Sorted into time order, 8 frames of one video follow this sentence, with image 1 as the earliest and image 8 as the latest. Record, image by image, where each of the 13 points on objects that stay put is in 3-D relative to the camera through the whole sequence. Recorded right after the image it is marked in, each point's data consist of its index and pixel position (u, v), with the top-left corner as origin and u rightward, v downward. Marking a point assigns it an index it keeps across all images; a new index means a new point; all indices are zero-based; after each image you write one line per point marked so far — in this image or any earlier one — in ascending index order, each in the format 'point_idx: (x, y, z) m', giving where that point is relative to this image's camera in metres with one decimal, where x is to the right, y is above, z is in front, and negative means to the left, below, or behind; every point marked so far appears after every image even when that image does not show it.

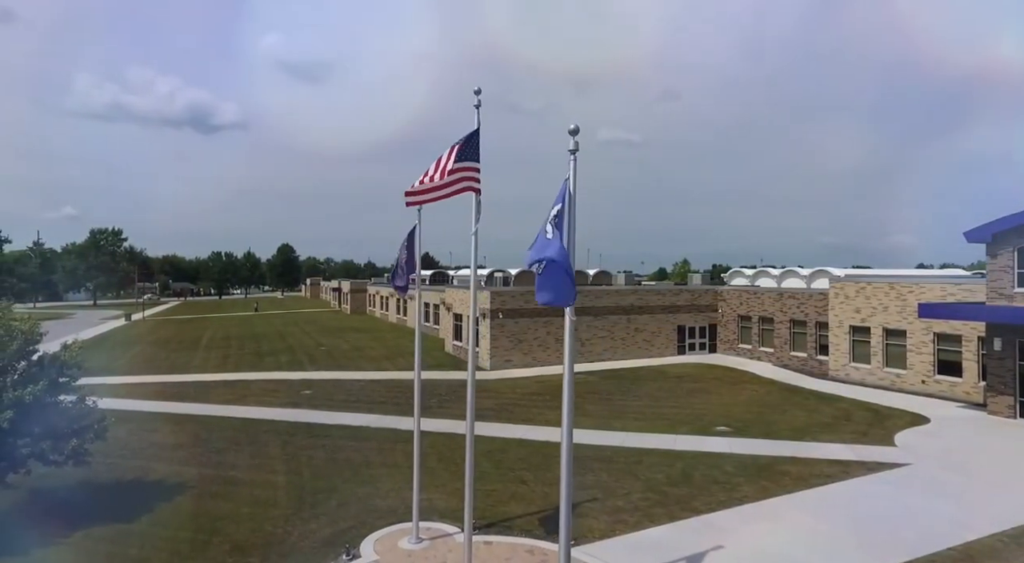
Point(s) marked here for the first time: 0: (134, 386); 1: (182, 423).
0: (-11.6, -3.2, +20.1) m
1: (-8.7, -3.7, +17.4) m
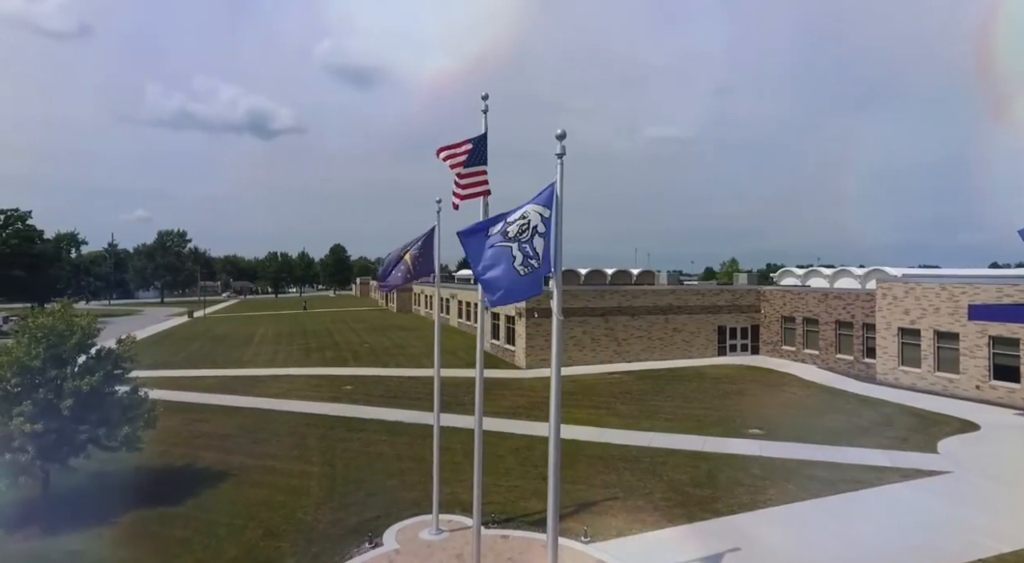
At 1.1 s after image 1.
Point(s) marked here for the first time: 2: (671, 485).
0: (-10.6, -3.2, +21.4) m
1: (-7.9, -3.7, +18.4) m
2: (+3.4, -4.4, +14.1) m
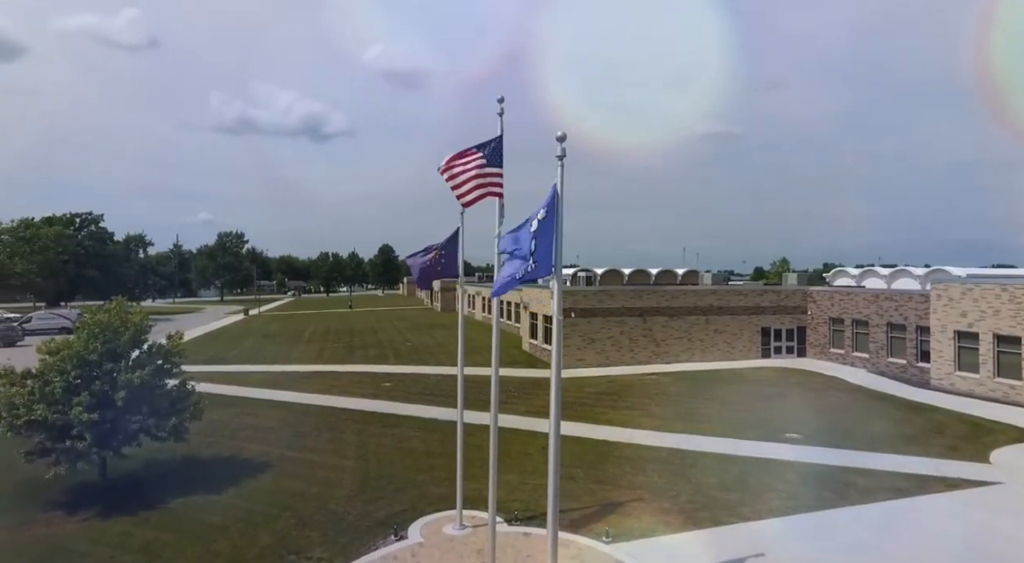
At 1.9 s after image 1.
0: (-9.3, -3.2, +22.4) m
1: (-6.9, -3.7, +19.2) m
2: (+4.0, -4.4, +14.0) m
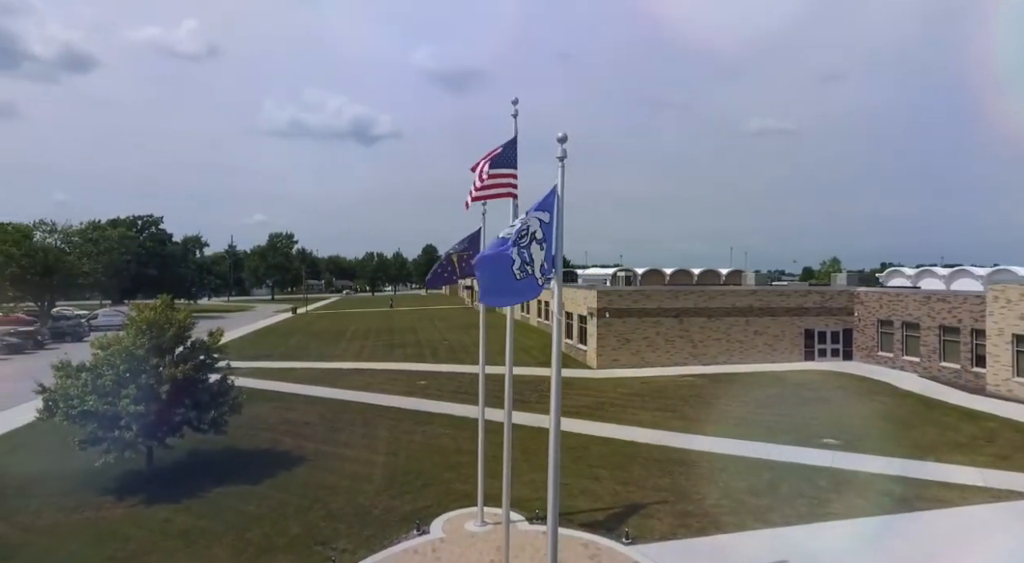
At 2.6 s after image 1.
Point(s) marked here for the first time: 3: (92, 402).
0: (-8.1, -3.2, +23.2) m
1: (-6.0, -3.7, +19.8) m
2: (+4.5, -4.4, +13.7) m
3: (-8.9, -2.6, +13.9) m
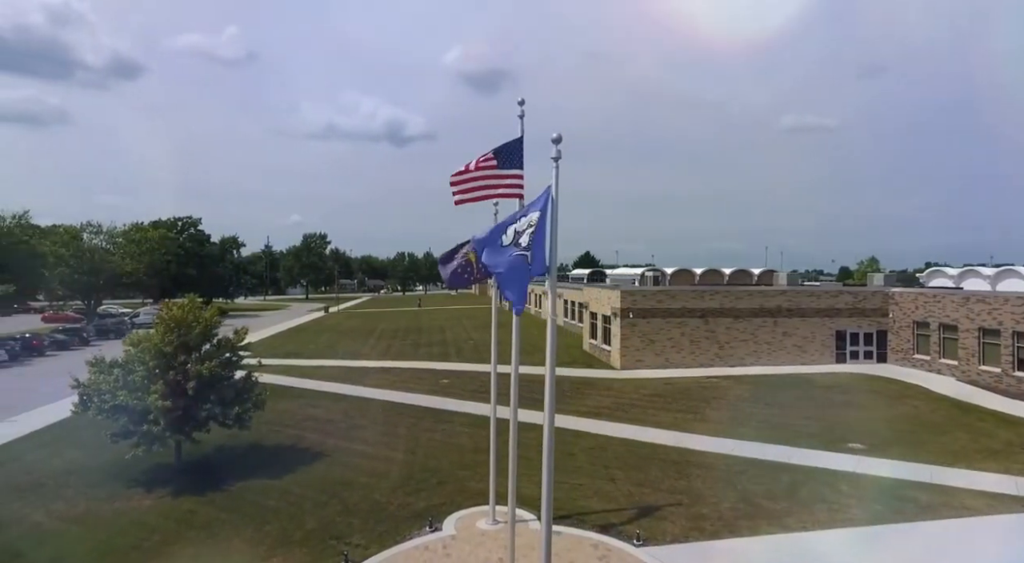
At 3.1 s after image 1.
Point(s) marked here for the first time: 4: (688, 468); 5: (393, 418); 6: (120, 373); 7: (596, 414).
0: (-7.3, -3.1, +23.7) m
1: (-5.4, -3.7, +20.2) m
2: (+4.7, -4.4, +13.5) m
3: (-8.5, -2.6, +14.4) m
4: (+4.0, -4.2, +15.0) m
5: (-3.4, -3.9, +18.7) m
6: (-8.8, -2.1, +14.8) m
7: (+2.4, -3.7, +18.6) m
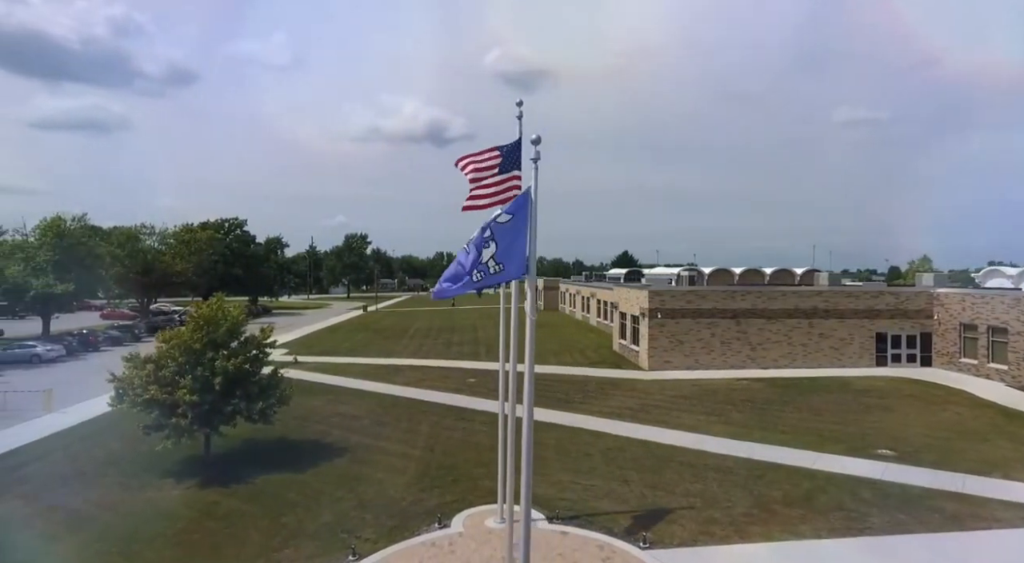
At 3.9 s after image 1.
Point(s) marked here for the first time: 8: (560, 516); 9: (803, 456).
0: (-6.2, -3.1, +24.3) m
1: (-4.6, -3.7, +20.6) m
2: (+4.9, -4.4, +13.2) m
3: (-8.2, -2.5, +15.1) m
4: (+4.3, -4.2, +14.7) m
5: (-2.8, -3.9, +19.0) m
6: (-8.5, -2.1, +15.5) m
7: (+3.0, -3.7, +18.4) m
8: (+1.0, -4.6, +12.9) m
9: (+6.8, -4.1, +15.3) m
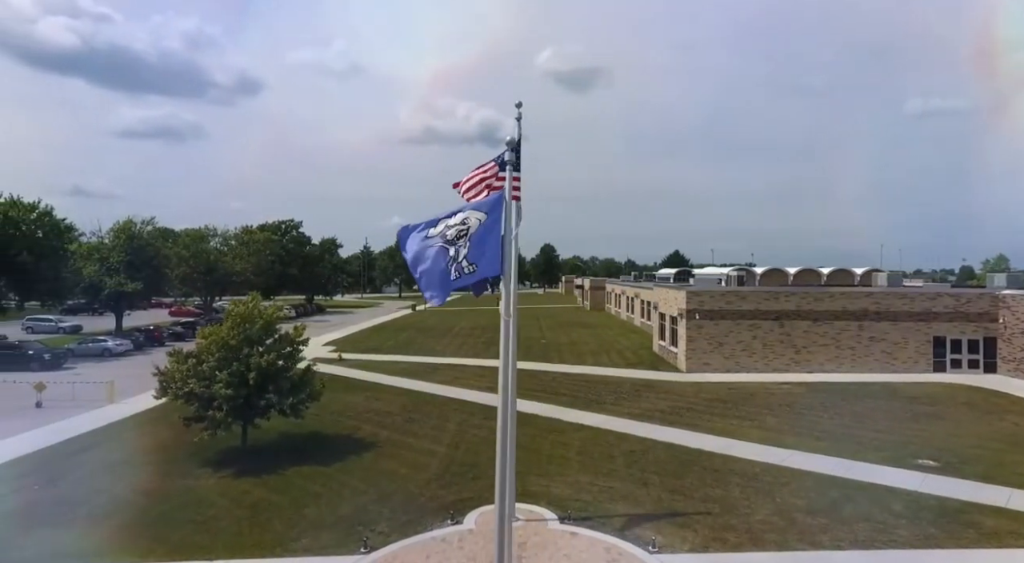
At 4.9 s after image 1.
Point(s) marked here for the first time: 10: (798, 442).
0: (-4.8, -3.1, +24.8) m
1: (-3.6, -3.6, +21.1) m
2: (+5.2, -4.4, +12.7) m
3: (-7.7, -2.5, +15.9) m
4: (+4.7, -4.2, +14.2) m
5: (-1.9, -3.9, +19.3) m
6: (-7.9, -2.0, +16.3) m
7: (+3.7, -3.7, +18.1) m
8: (+1.2, -4.6, +12.8) m
9: (+7.2, -4.1, +14.6) m
10: (+7.0, -3.9, +16.0) m
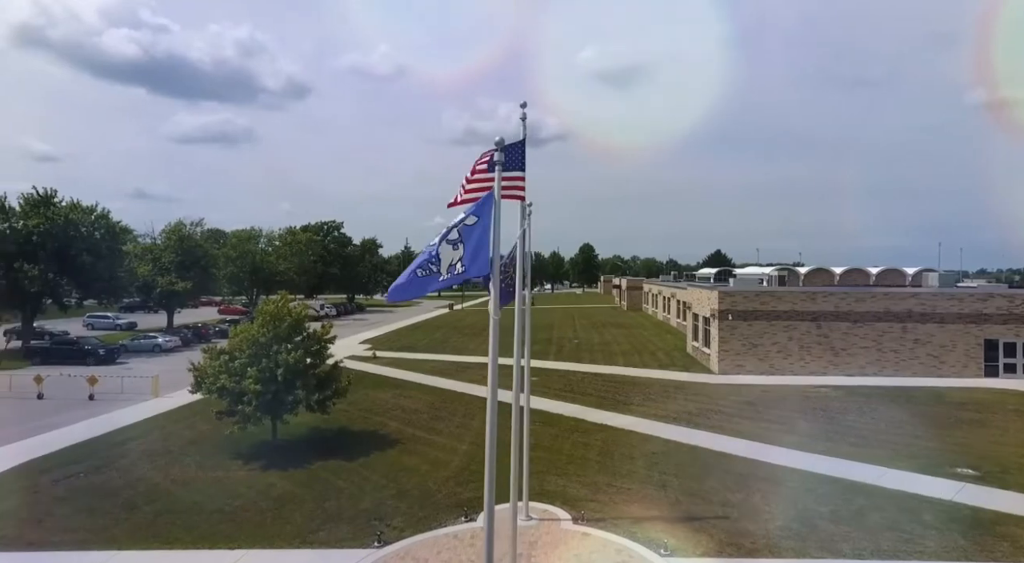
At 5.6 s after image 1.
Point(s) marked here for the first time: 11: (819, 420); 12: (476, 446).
0: (-3.7, -3.1, +25.1) m
1: (-2.7, -3.6, +21.3) m
2: (+5.4, -4.4, +12.3) m
3: (-7.2, -2.5, +16.5) m
4: (+5.1, -4.2, +13.8) m
5: (-1.2, -3.8, +19.4) m
6: (-7.4, -2.0, +16.9) m
7: (+4.4, -3.7, +17.8) m
8: (+1.4, -4.6, +12.7) m
9: (+7.6, -4.0, +14.0) m
10: (+7.4, -3.9, +15.4) m
11: (+8.0, -3.6, +17.1) m
12: (-0.9, -4.2, +16.7) m
